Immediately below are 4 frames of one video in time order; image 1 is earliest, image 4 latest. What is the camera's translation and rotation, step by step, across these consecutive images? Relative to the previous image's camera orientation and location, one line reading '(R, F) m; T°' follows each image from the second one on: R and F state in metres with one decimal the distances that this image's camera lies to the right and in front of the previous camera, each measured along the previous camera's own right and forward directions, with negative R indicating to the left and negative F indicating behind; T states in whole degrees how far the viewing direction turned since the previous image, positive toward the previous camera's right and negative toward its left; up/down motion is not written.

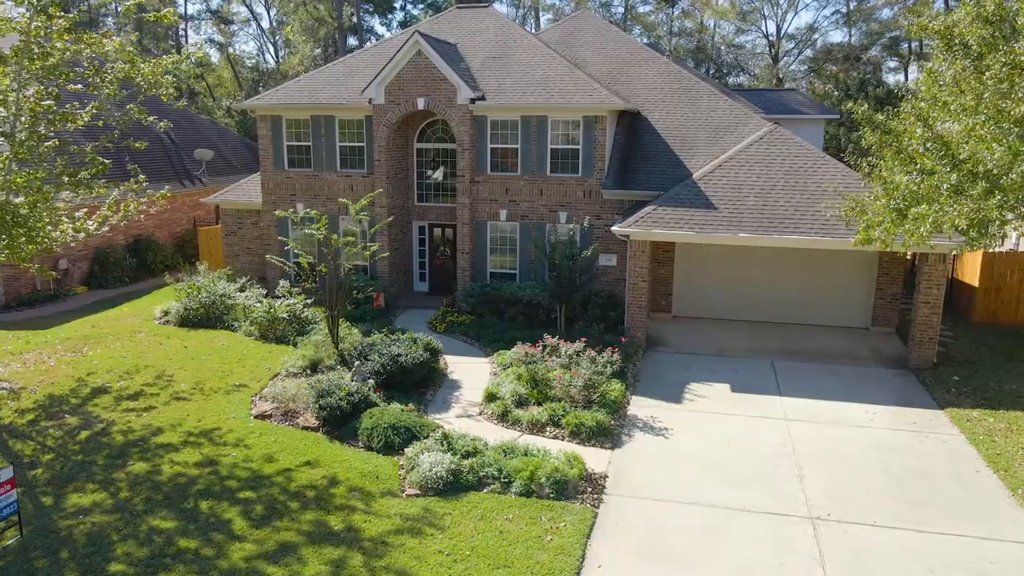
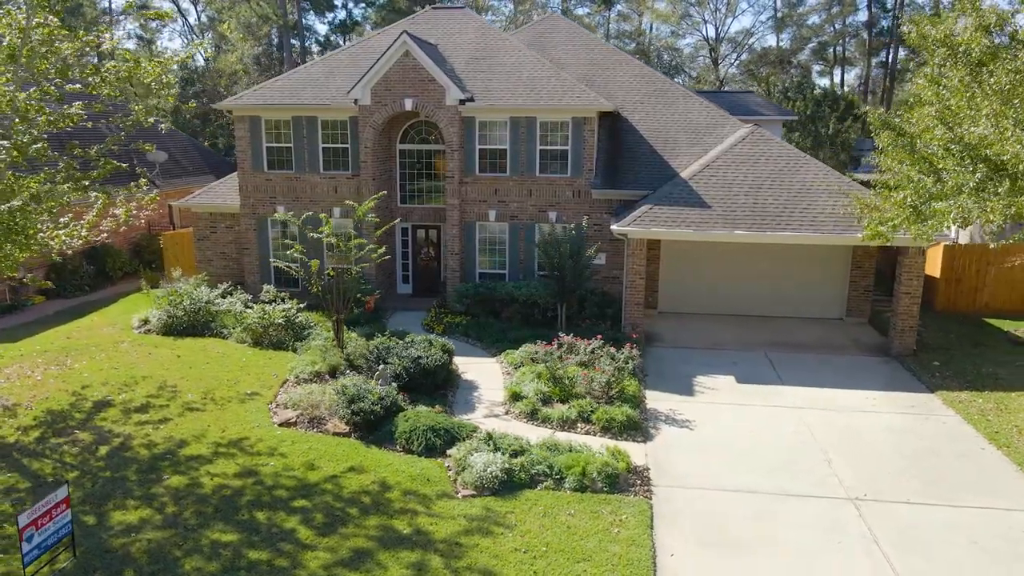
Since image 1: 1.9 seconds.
(-1.6, 0.0) m; +6°
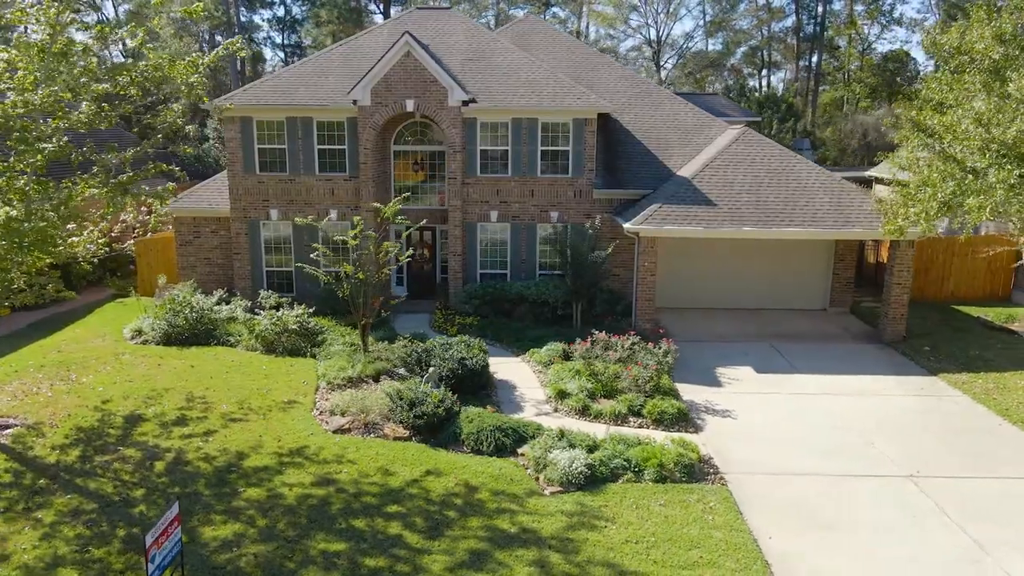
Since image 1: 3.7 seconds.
(-2.1, 0.0) m; +6°
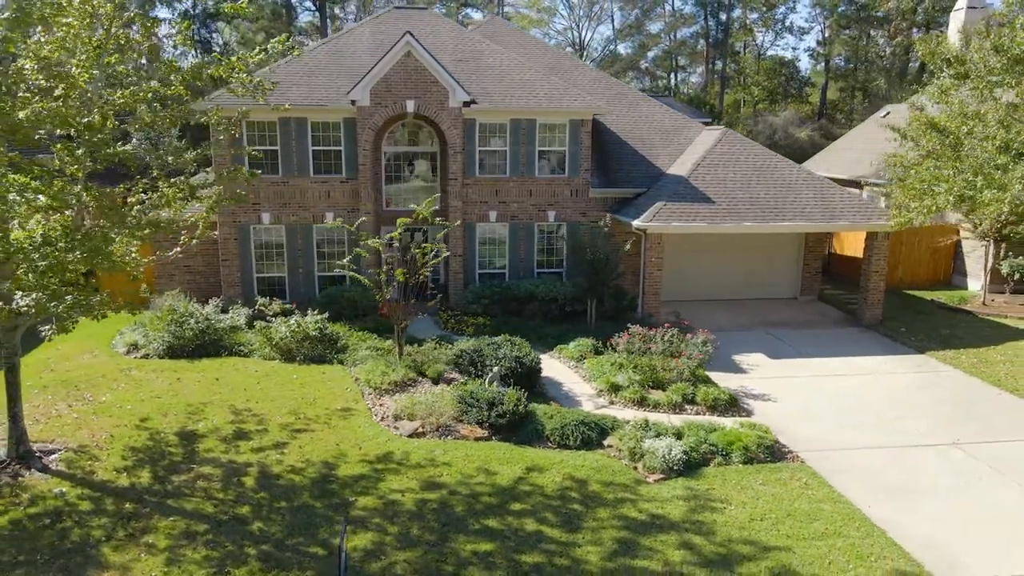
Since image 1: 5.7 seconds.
(-2.8, 0.0) m; +8°
